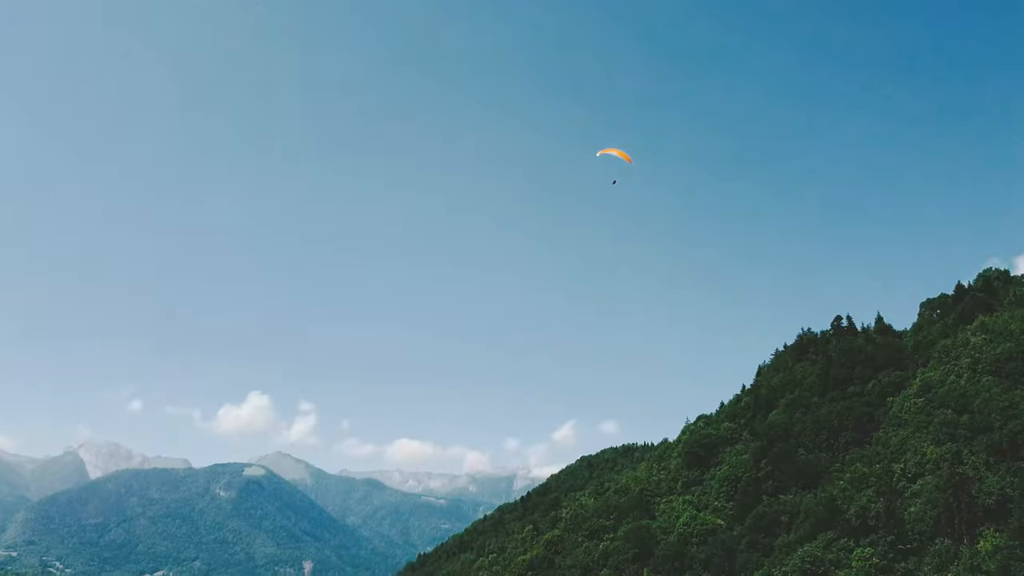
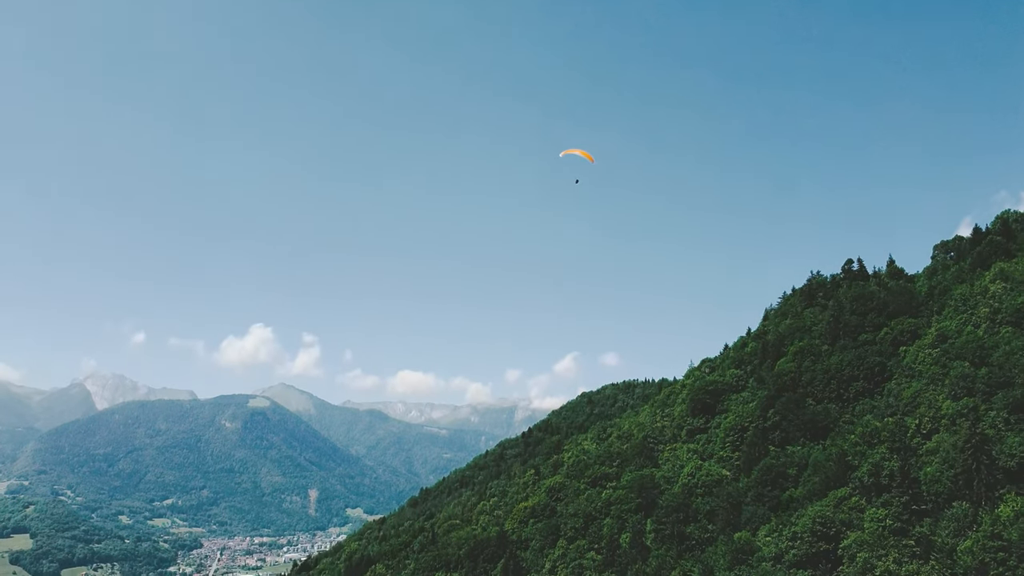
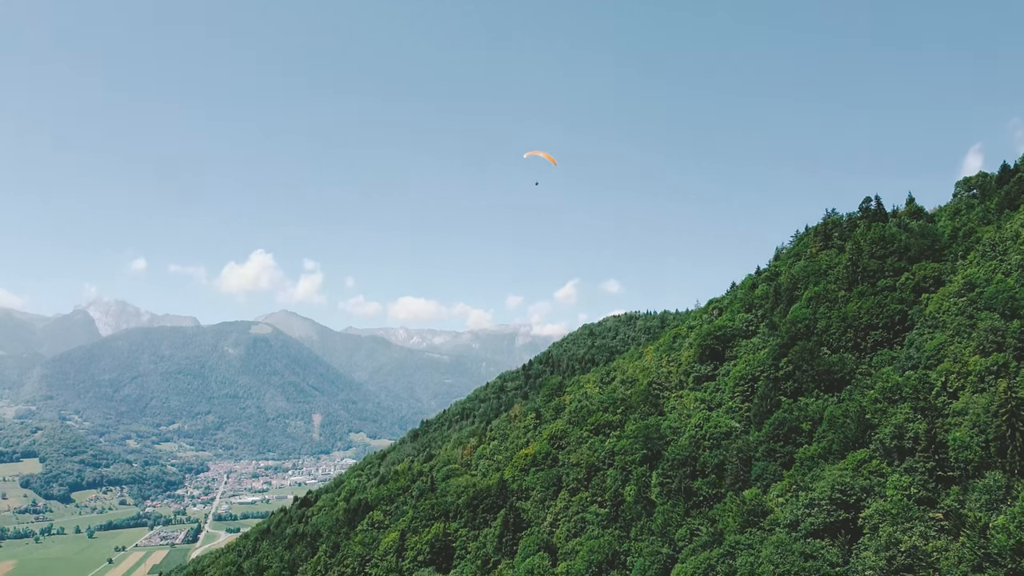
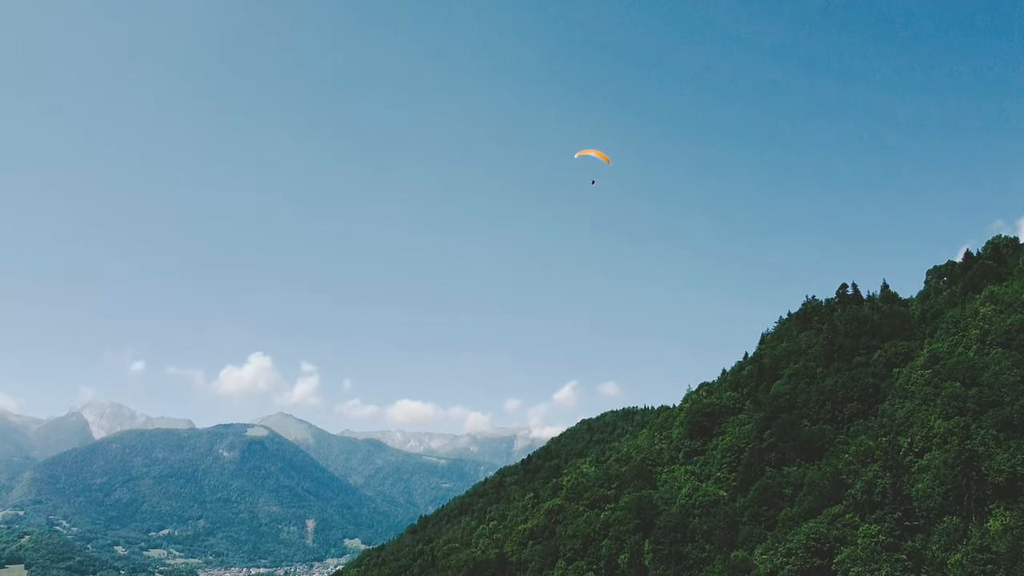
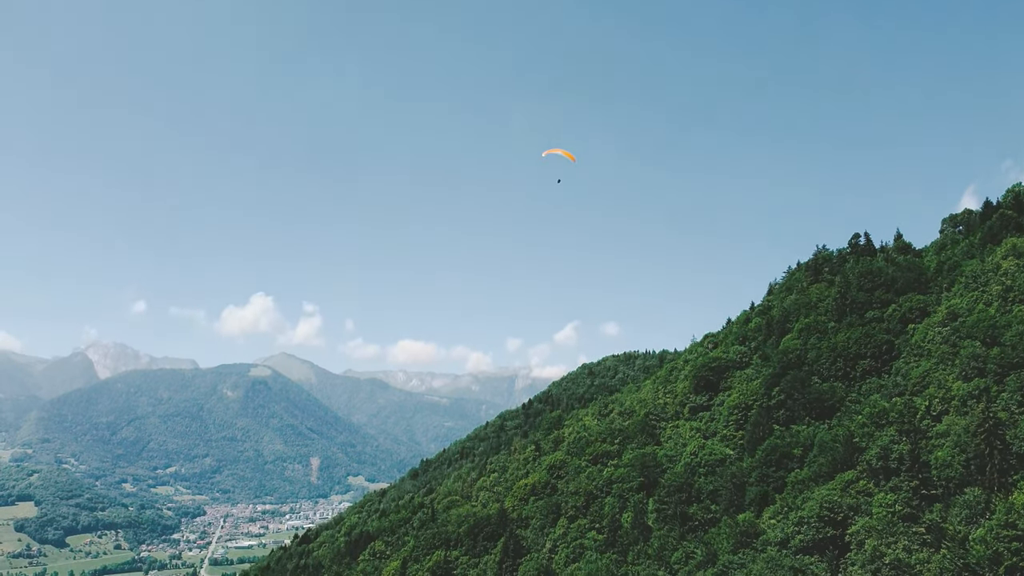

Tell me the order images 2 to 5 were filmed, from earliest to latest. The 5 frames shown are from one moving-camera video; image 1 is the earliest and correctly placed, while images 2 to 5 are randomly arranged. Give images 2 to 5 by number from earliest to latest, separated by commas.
4, 2, 5, 3
